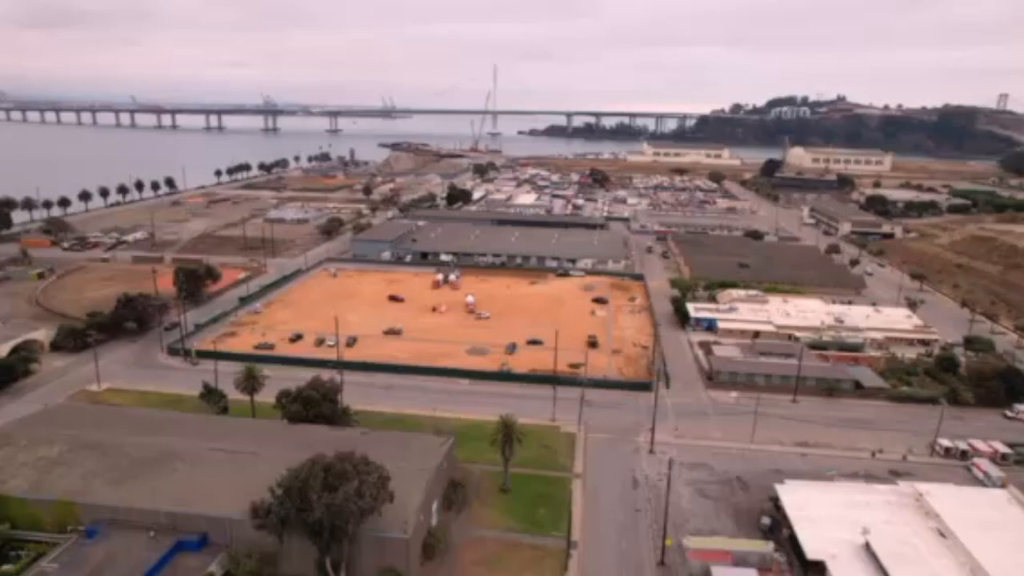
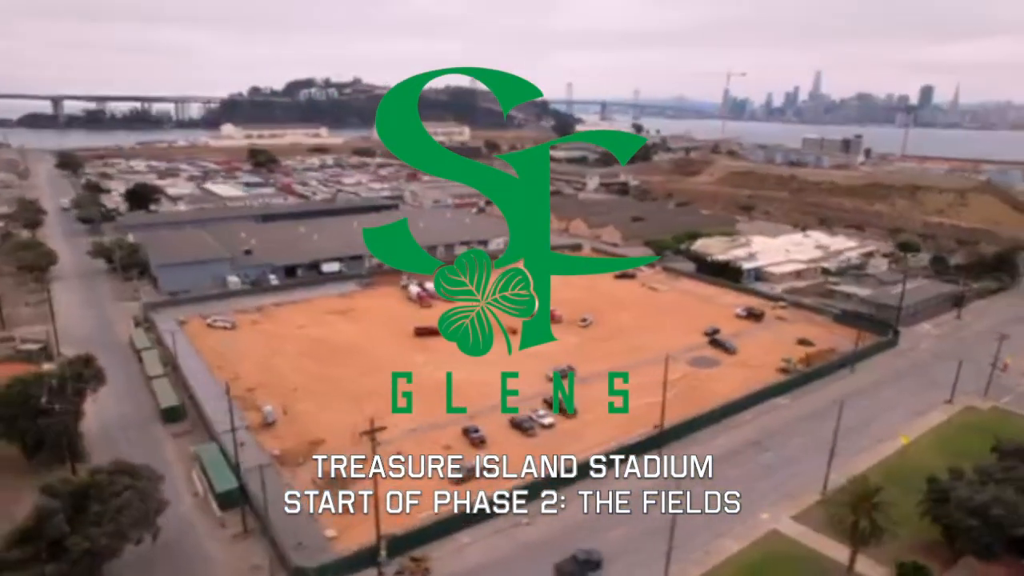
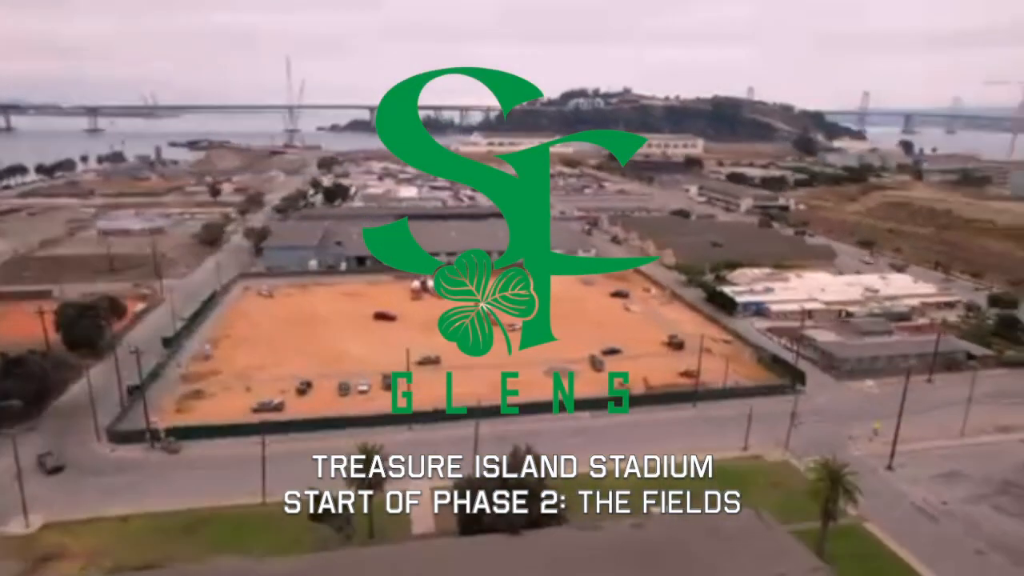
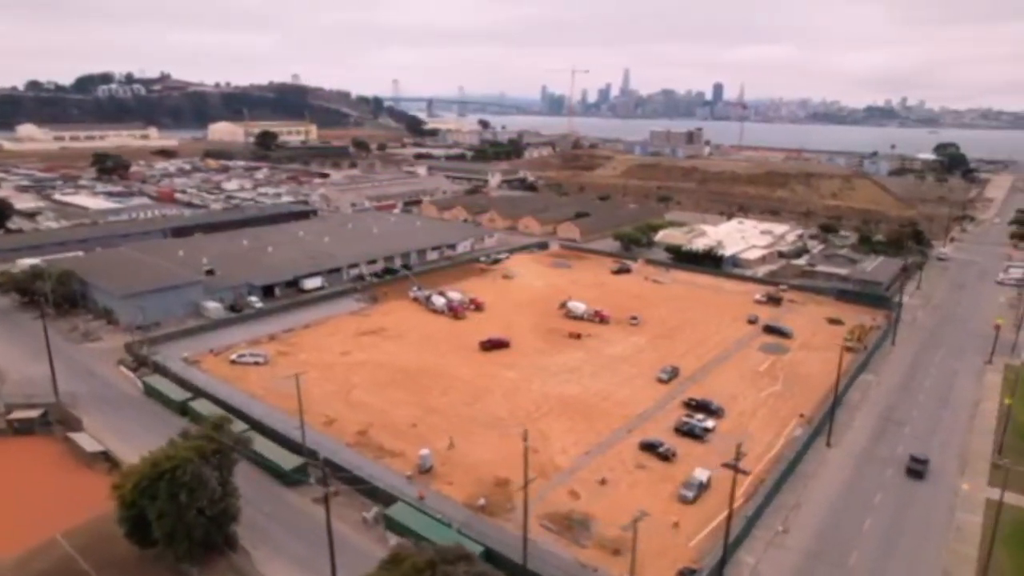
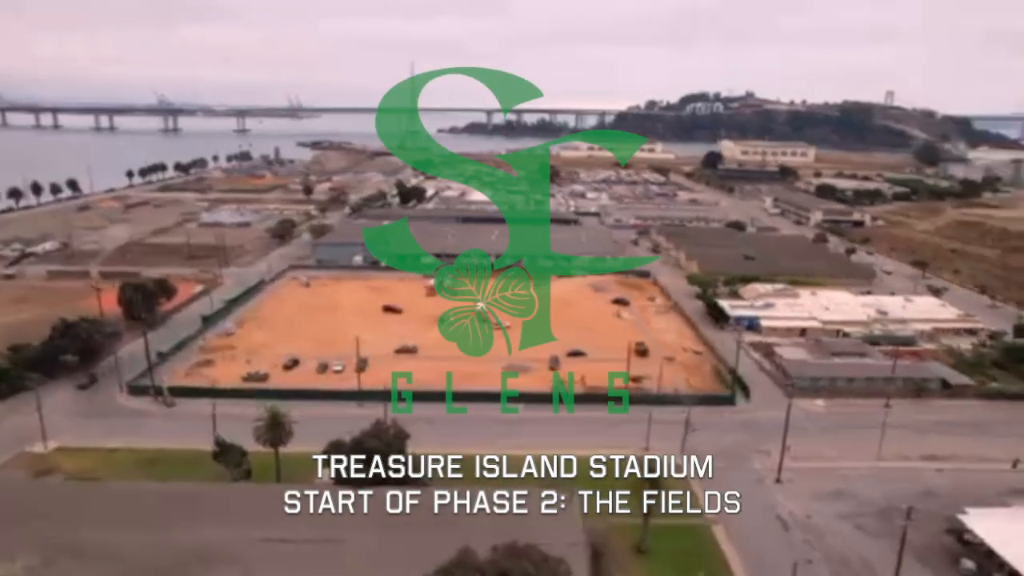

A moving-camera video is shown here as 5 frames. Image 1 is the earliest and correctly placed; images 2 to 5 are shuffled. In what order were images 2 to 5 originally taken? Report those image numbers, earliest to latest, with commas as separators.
5, 3, 2, 4
